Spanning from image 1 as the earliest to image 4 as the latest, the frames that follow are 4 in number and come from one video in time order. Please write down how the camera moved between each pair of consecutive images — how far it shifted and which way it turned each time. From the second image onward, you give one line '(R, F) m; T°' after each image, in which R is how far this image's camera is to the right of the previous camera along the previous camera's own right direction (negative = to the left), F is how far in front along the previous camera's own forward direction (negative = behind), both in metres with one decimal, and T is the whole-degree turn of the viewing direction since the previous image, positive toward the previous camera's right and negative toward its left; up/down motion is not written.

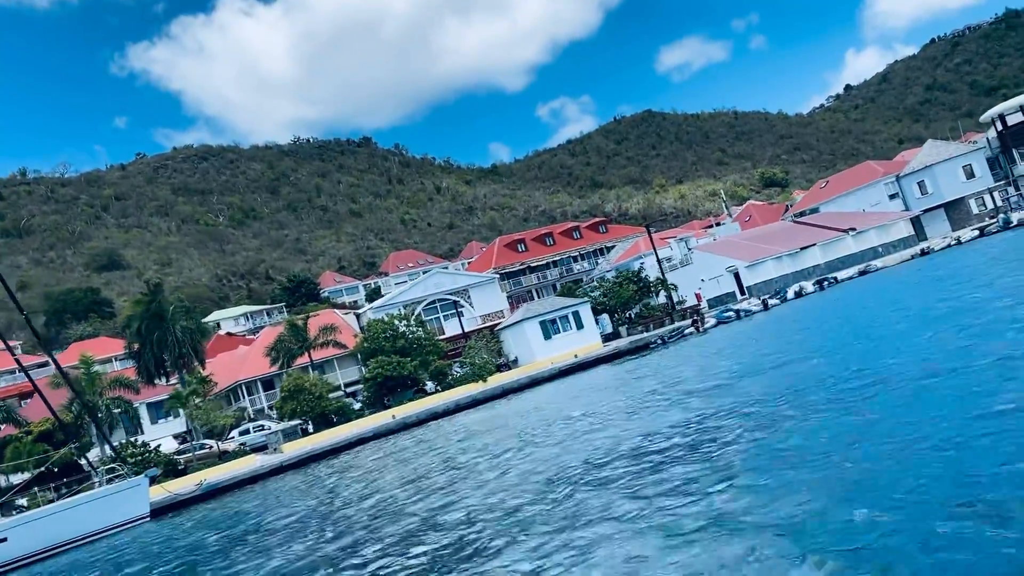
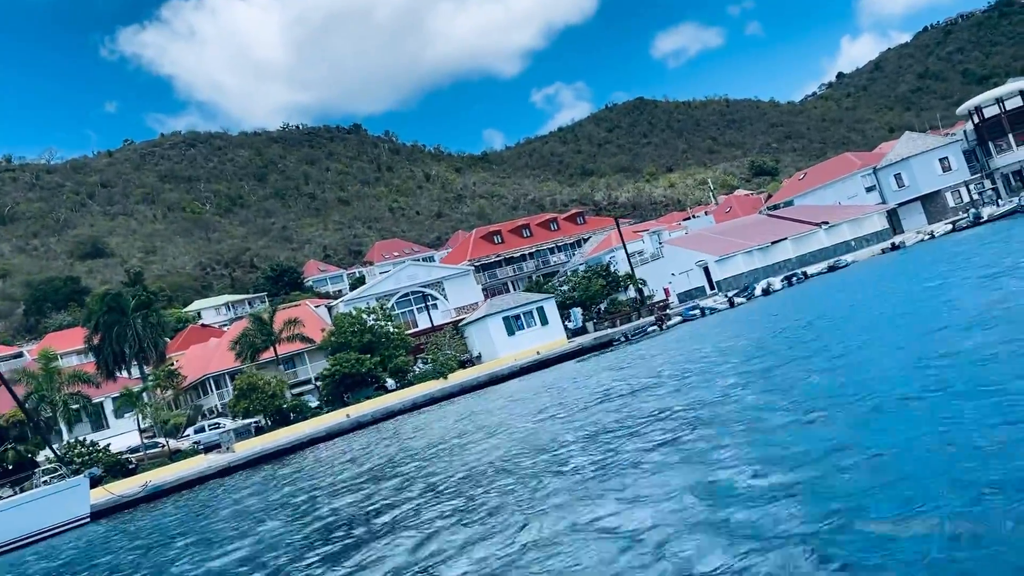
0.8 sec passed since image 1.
(+1.3, +0.5) m; 0°
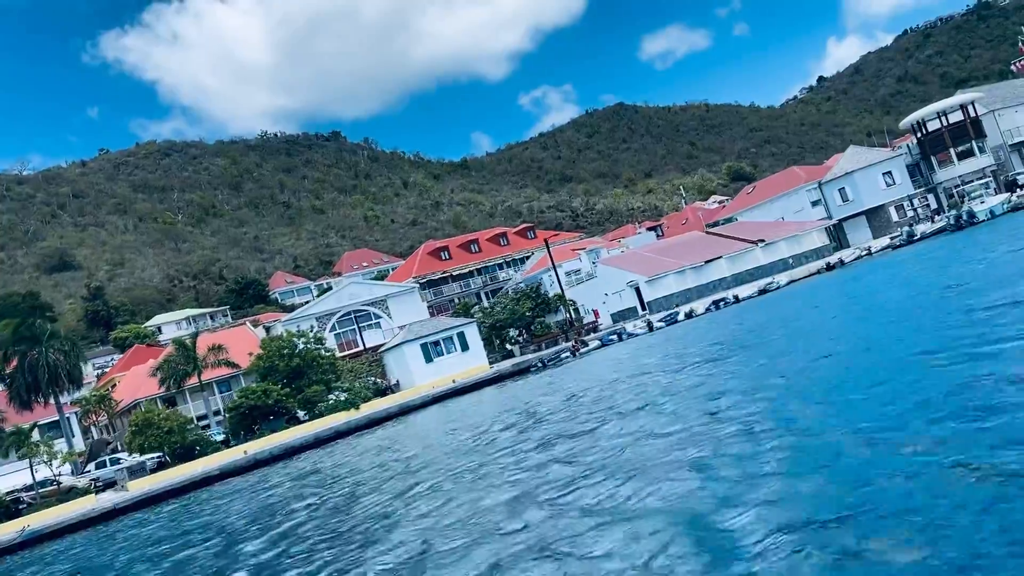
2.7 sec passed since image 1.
(+3.0, +0.7) m; +1°
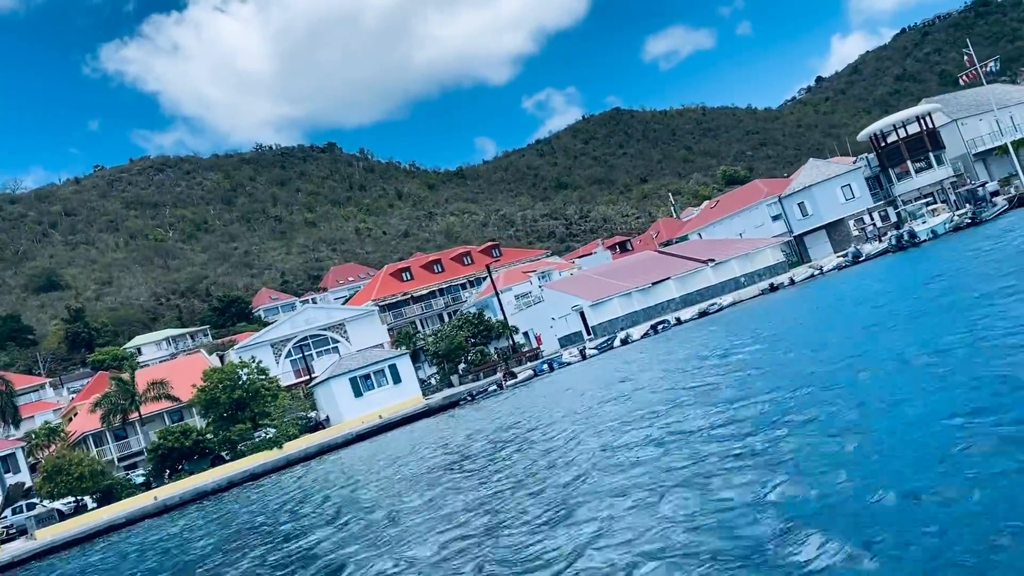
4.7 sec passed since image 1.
(+3.2, +0.7) m; 0°
